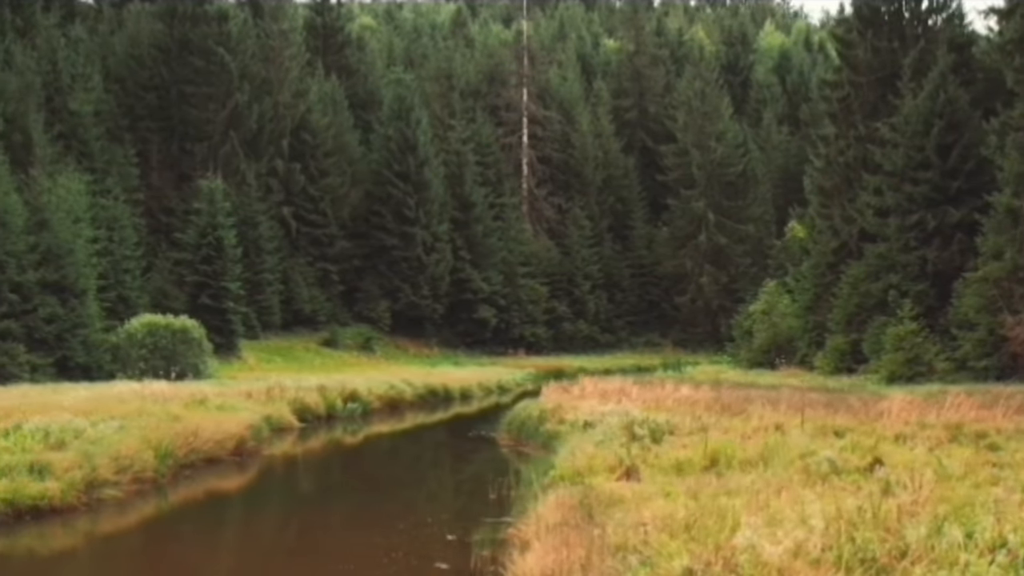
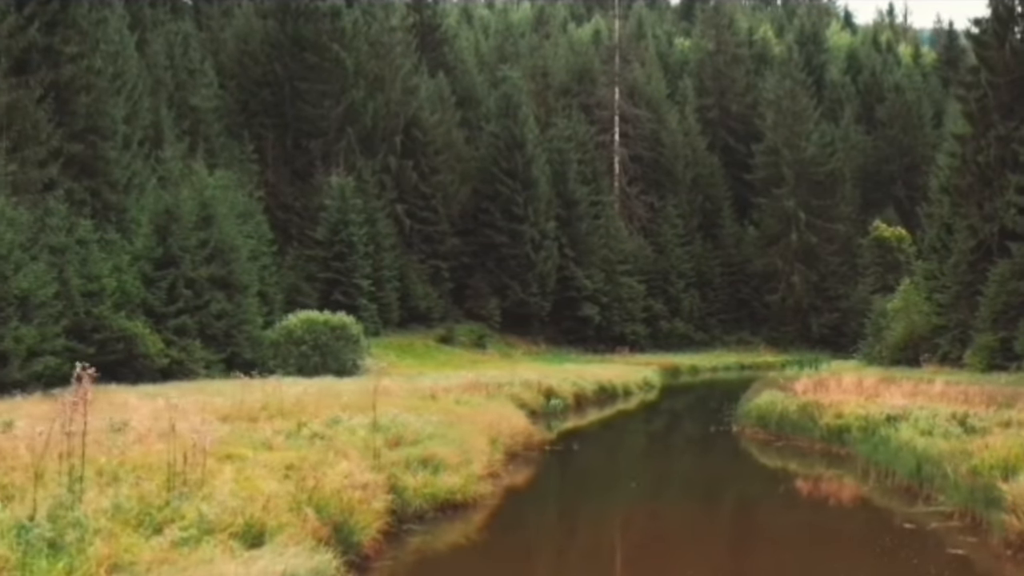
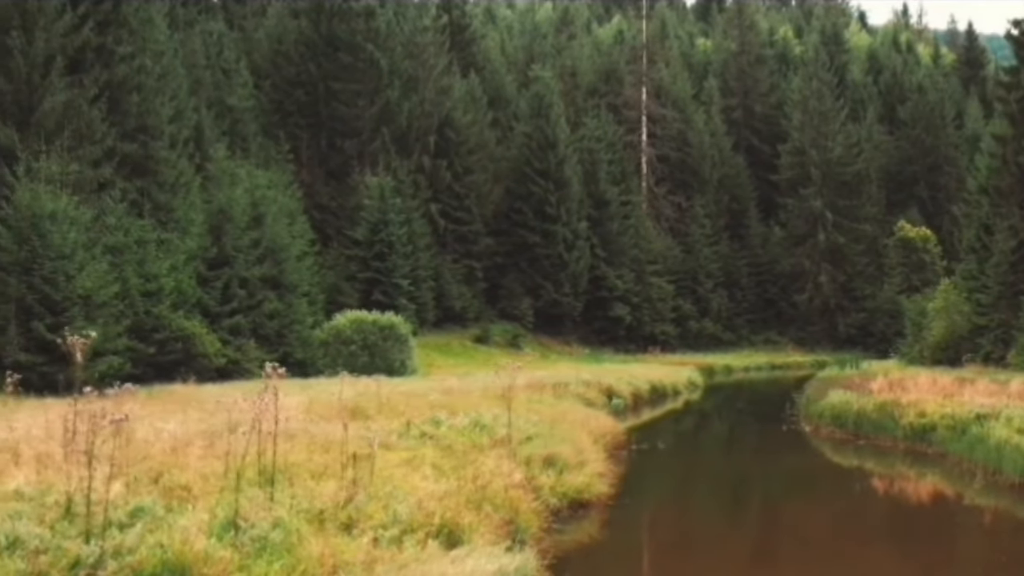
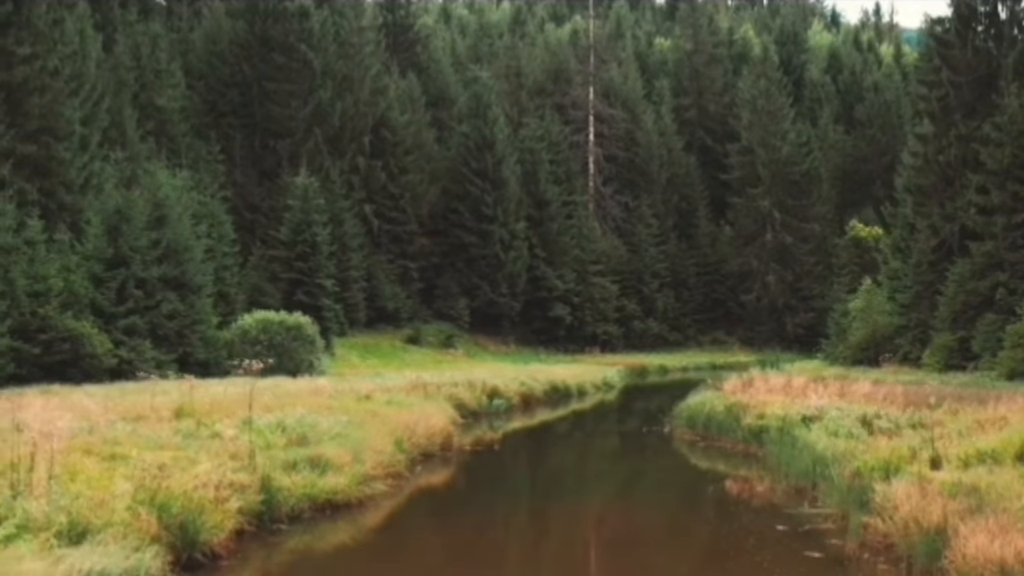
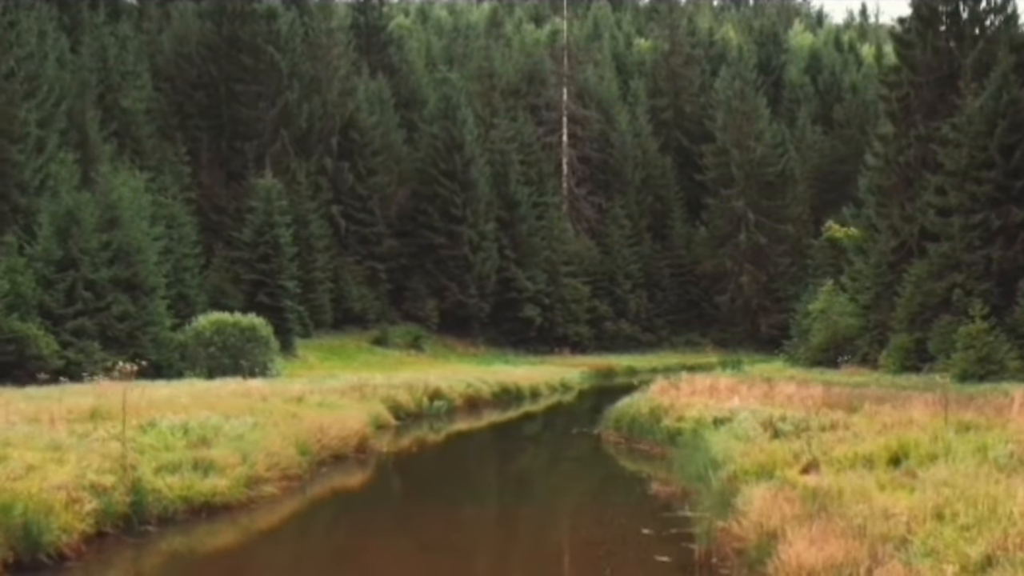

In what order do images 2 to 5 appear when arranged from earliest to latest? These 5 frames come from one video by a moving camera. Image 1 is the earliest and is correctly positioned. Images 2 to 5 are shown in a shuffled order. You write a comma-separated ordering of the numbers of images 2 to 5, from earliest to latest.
5, 4, 2, 3
